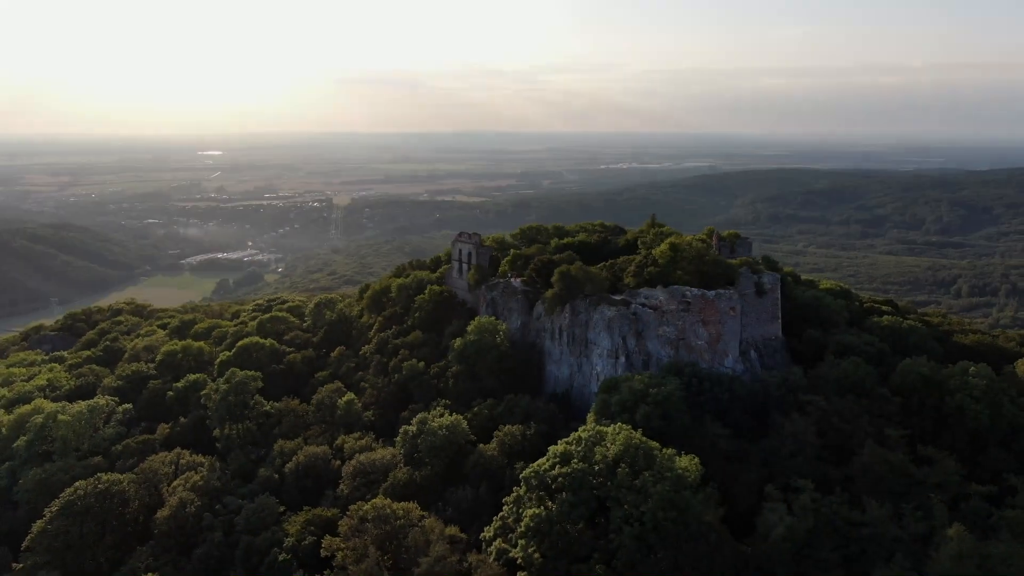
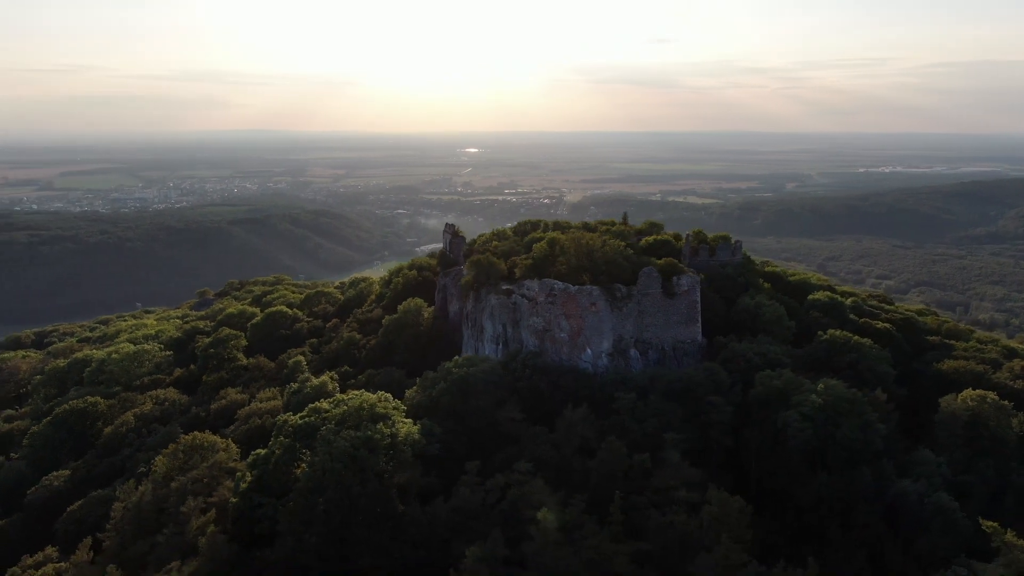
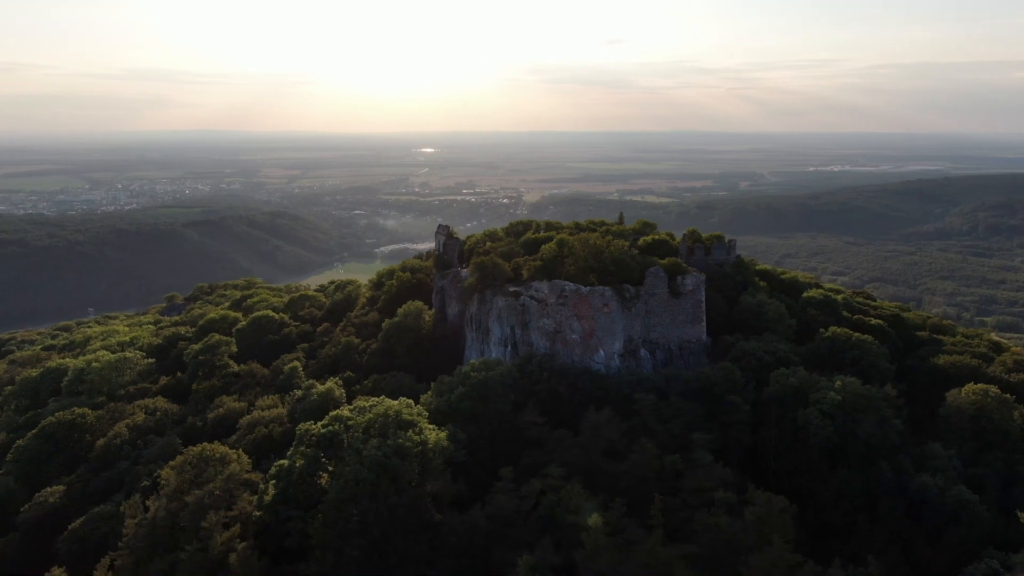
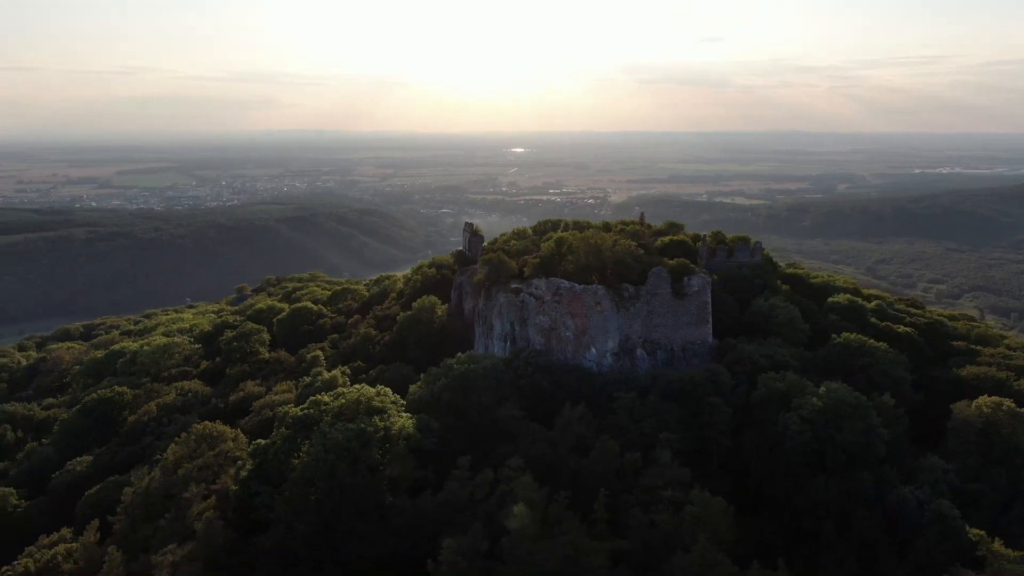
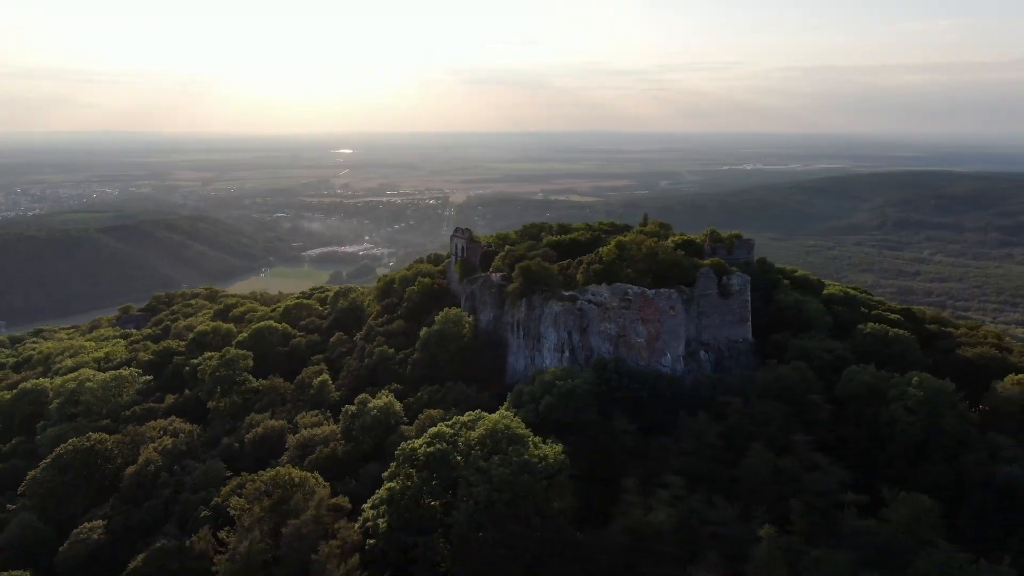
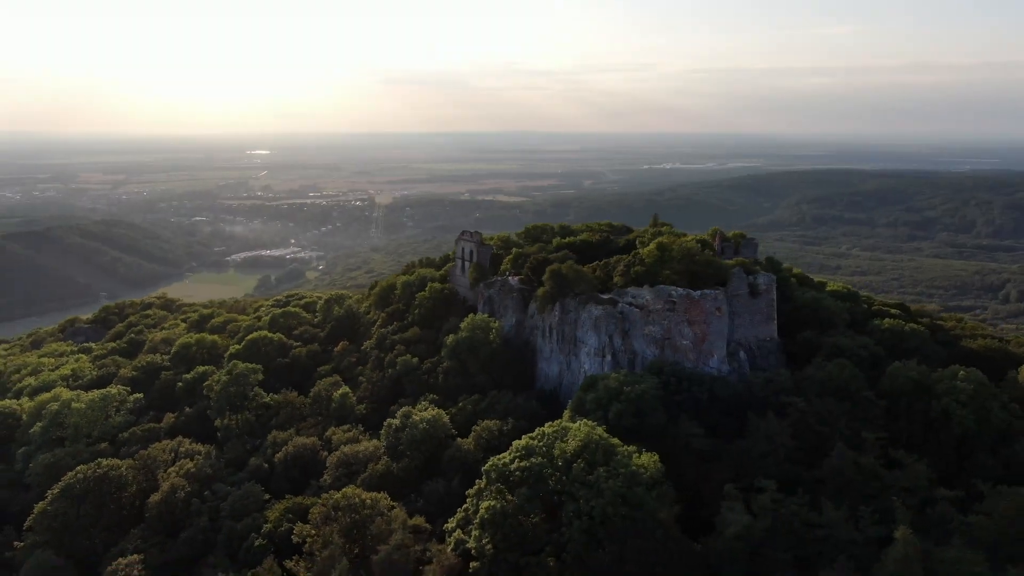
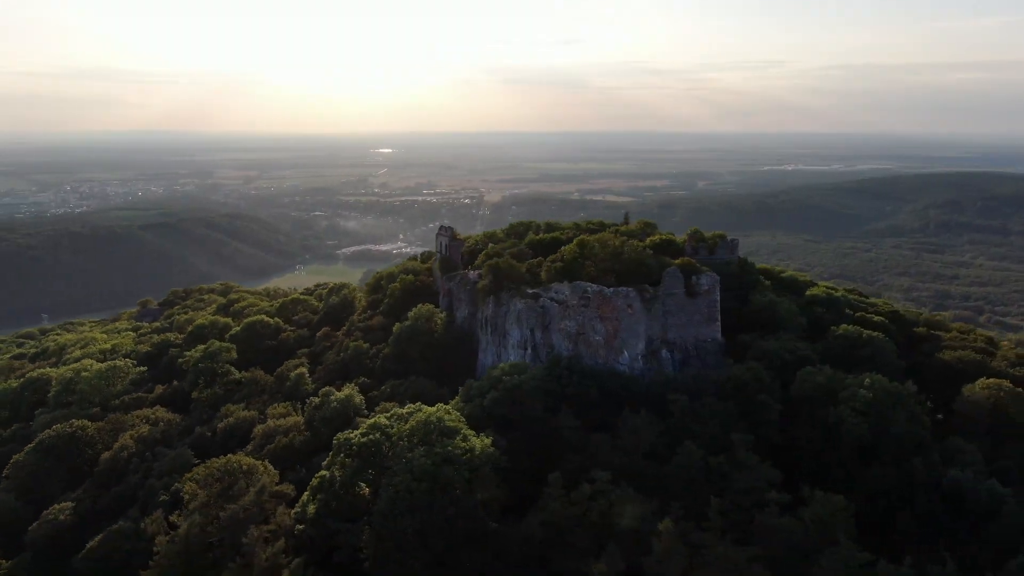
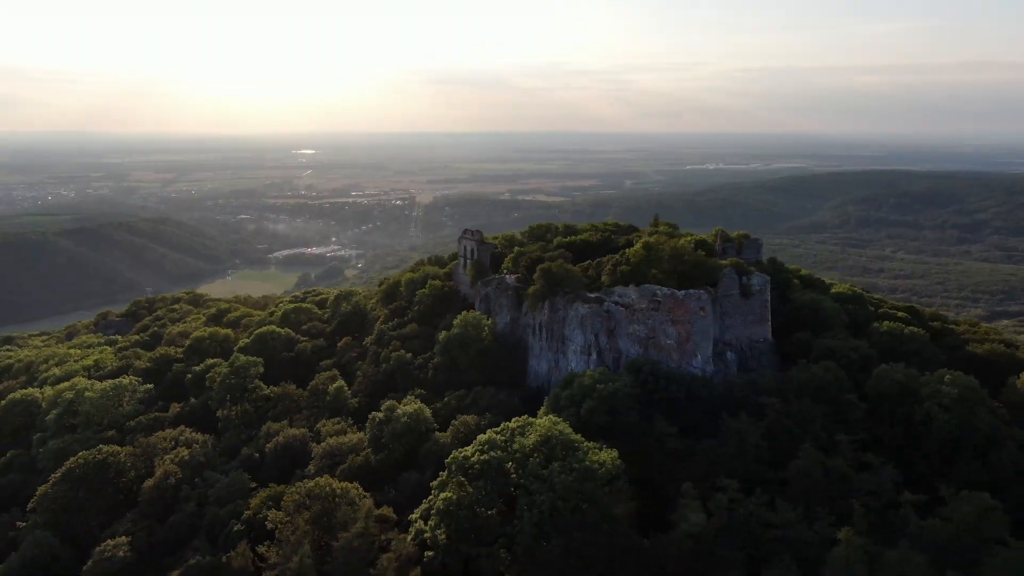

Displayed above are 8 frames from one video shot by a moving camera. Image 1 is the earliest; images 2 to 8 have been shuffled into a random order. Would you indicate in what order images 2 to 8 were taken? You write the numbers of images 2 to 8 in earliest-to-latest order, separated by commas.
6, 8, 5, 7, 3, 2, 4
